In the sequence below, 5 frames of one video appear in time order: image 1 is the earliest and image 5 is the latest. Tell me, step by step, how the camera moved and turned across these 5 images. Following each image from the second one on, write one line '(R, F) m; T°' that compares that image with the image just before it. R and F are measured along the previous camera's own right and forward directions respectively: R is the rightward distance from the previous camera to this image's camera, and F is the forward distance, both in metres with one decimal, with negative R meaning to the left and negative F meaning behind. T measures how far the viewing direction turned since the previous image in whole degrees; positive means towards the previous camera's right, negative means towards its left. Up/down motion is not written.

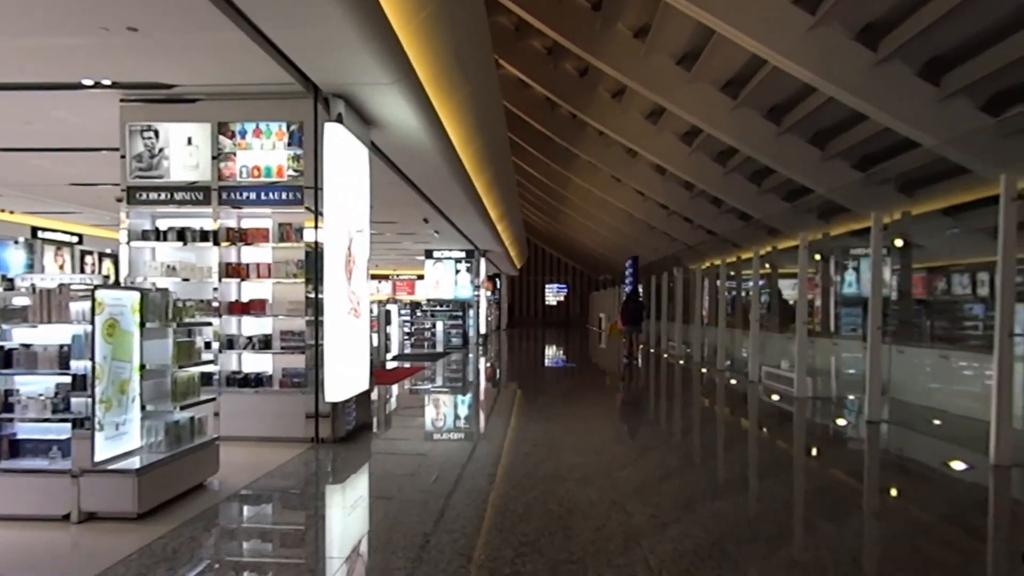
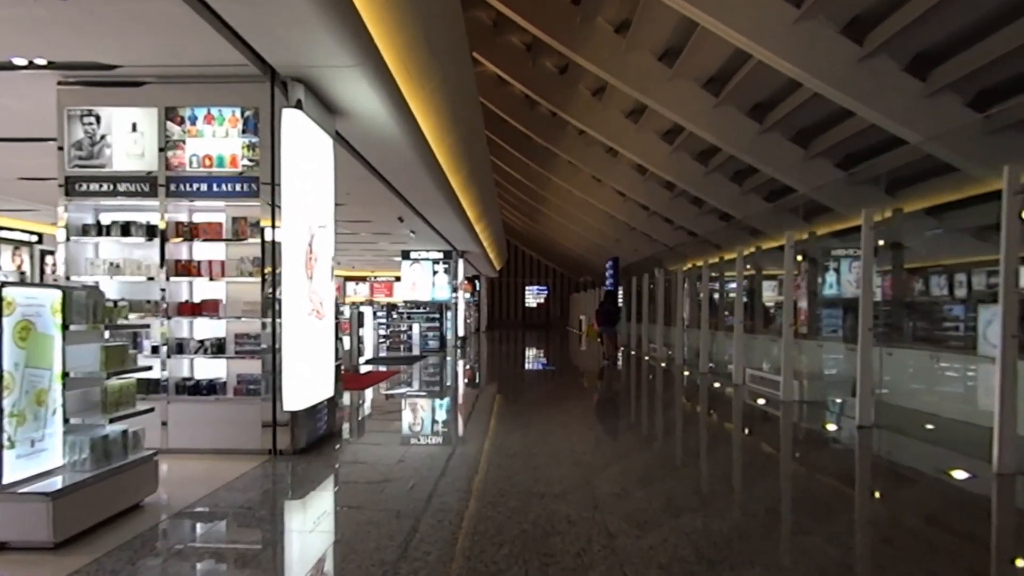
(0.0, +0.3) m; +2°
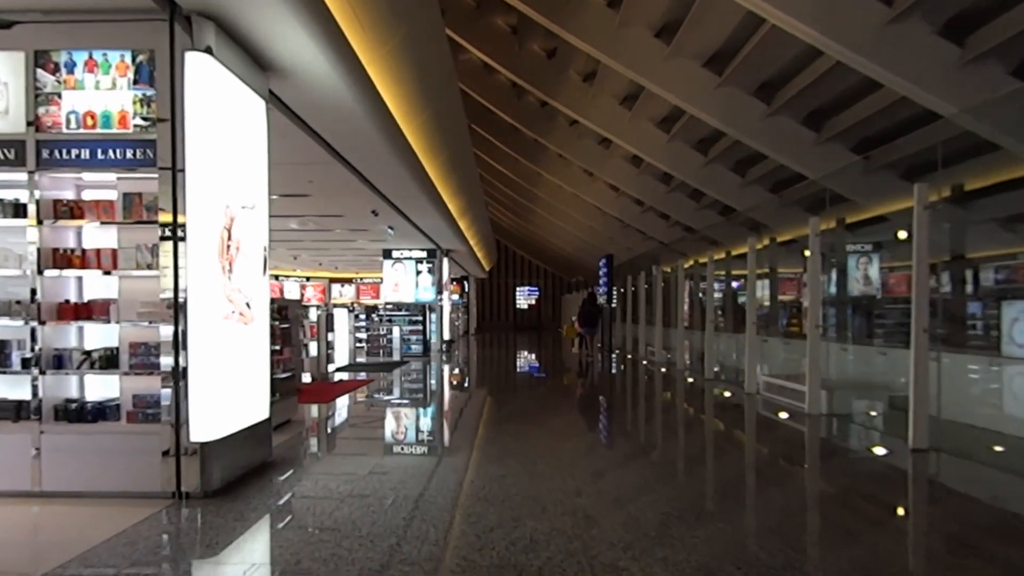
(+0.1, +0.8) m; +1°
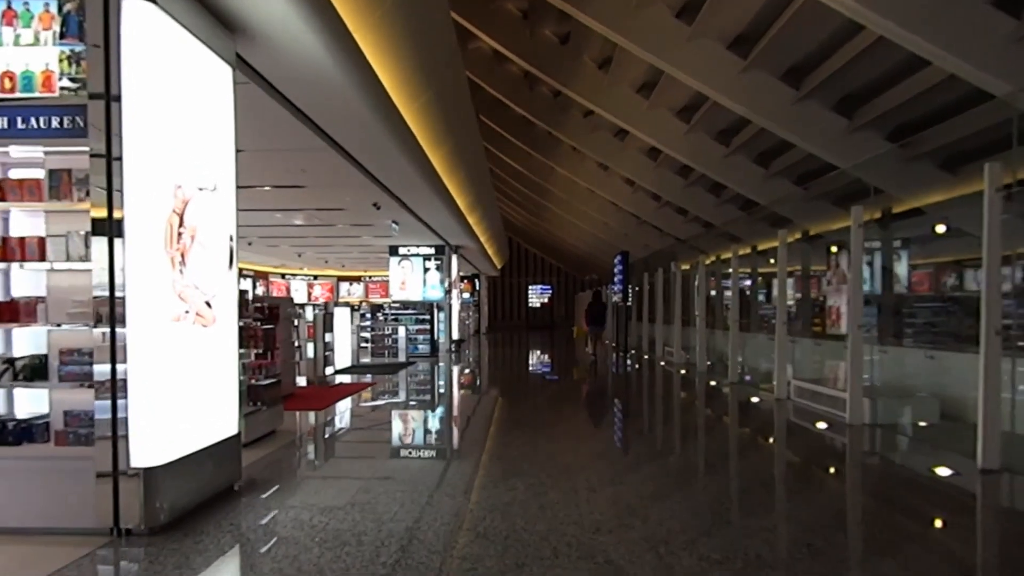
(0.0, +0.5) m; -1°
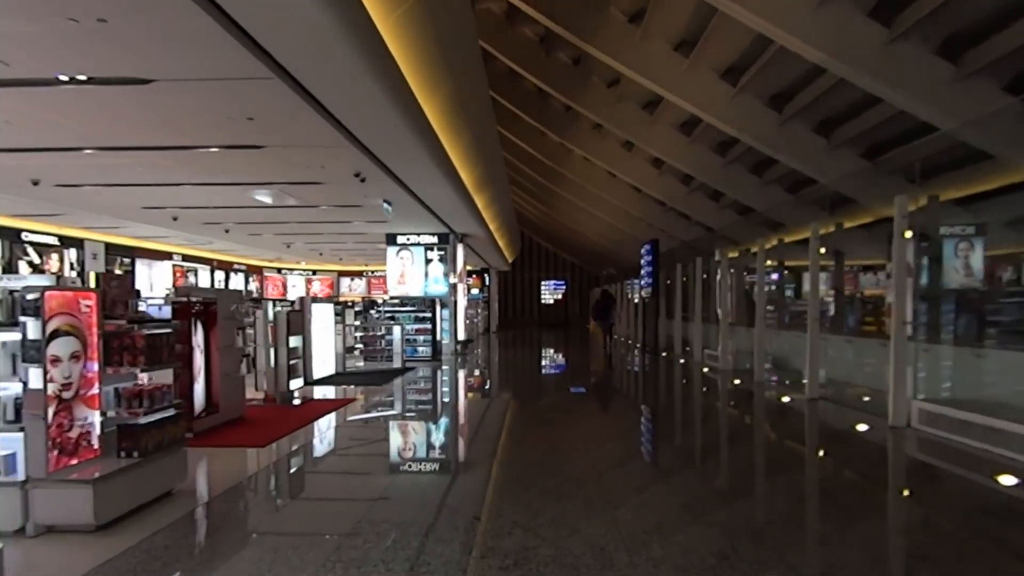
(-0.1, +1.6) m; -1°
